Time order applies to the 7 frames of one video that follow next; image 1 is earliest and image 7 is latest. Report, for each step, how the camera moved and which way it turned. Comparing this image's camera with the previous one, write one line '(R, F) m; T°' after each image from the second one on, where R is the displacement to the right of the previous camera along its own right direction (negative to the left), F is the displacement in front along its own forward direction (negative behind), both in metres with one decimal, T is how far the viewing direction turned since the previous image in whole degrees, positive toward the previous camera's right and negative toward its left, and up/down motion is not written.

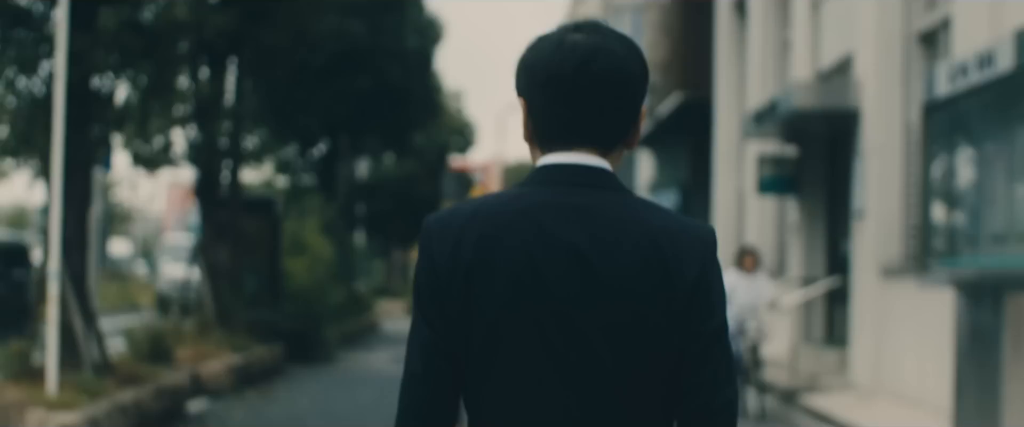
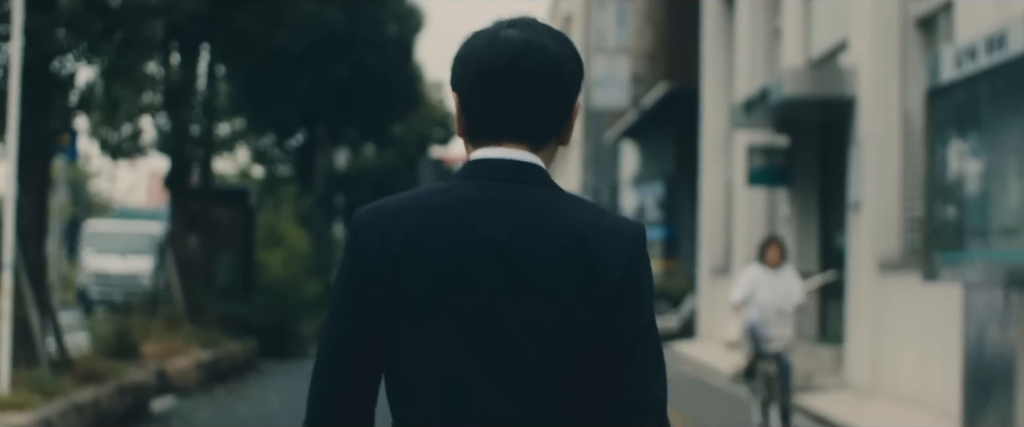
(0.0, +0.6) m; +1°
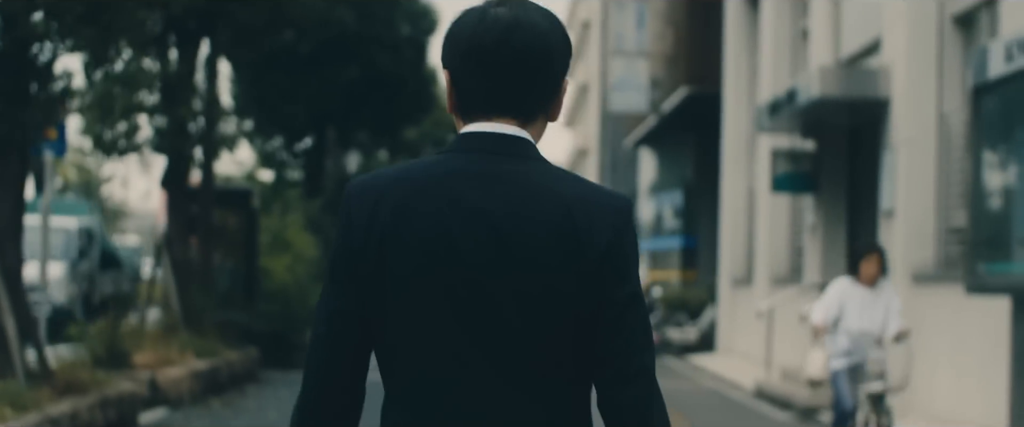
(0.0, +0.7) m; -1°
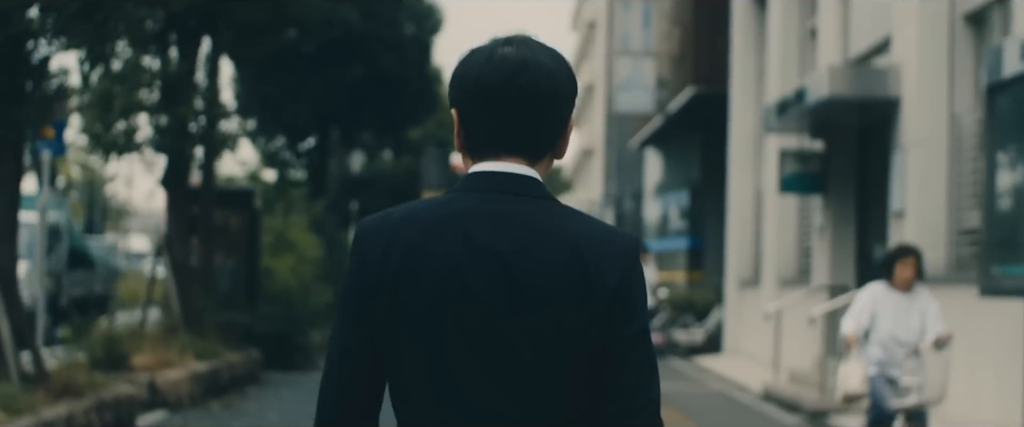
(0.0, +0.2) m; 0°
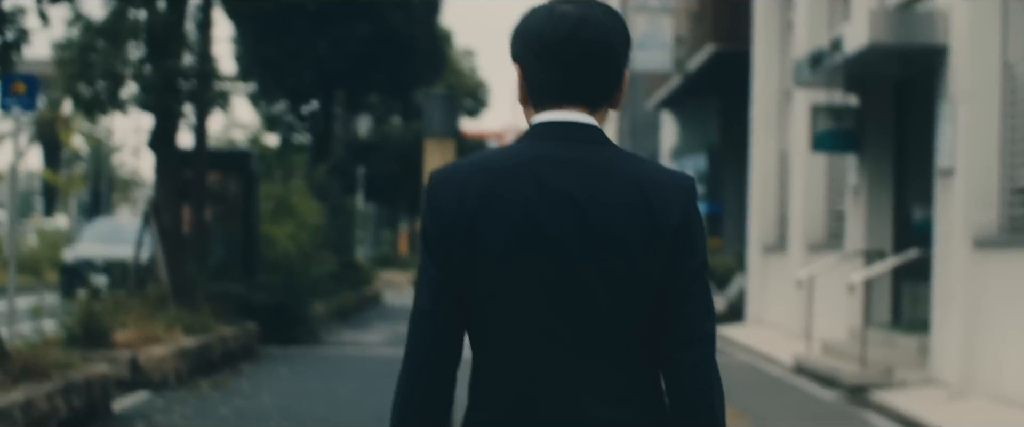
(0.0, +1.0) m; 0°
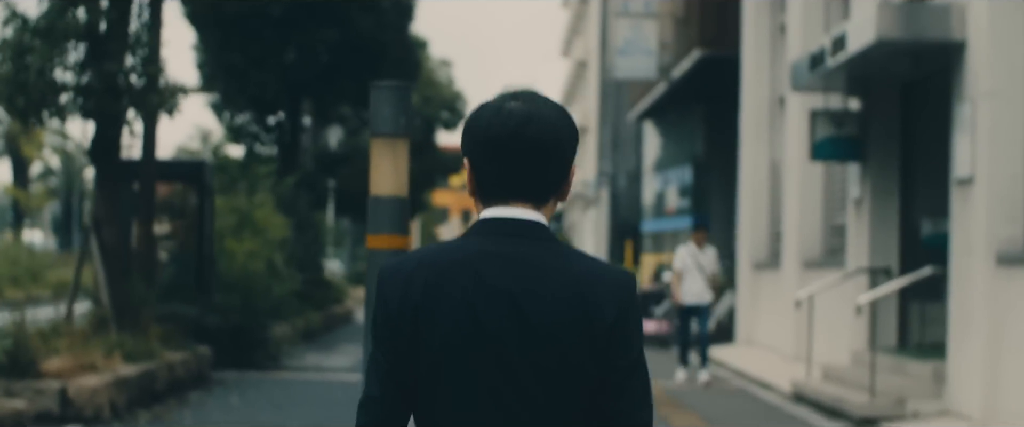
(0.0, +1.1) m; +1°
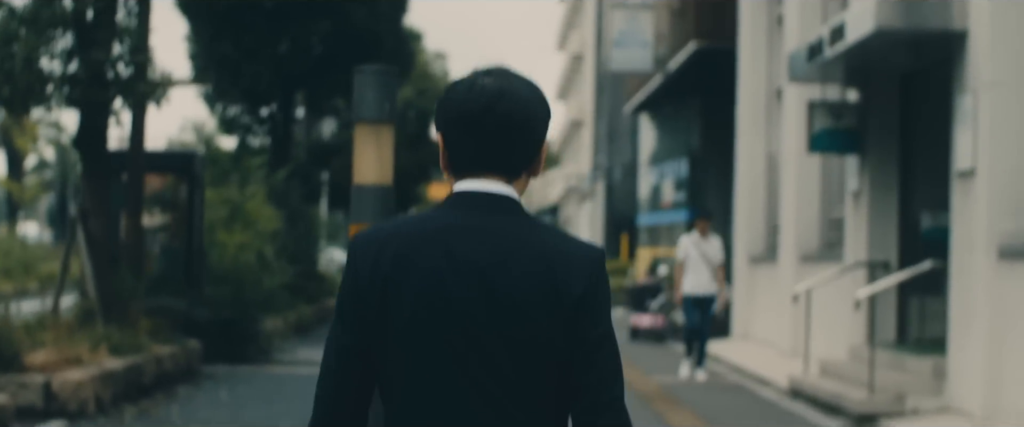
(0.0, +0.2) m; 0°
